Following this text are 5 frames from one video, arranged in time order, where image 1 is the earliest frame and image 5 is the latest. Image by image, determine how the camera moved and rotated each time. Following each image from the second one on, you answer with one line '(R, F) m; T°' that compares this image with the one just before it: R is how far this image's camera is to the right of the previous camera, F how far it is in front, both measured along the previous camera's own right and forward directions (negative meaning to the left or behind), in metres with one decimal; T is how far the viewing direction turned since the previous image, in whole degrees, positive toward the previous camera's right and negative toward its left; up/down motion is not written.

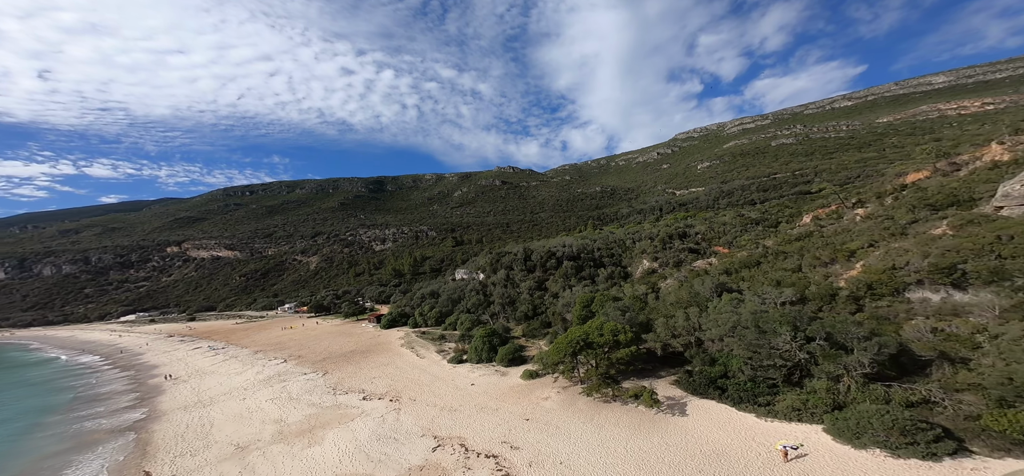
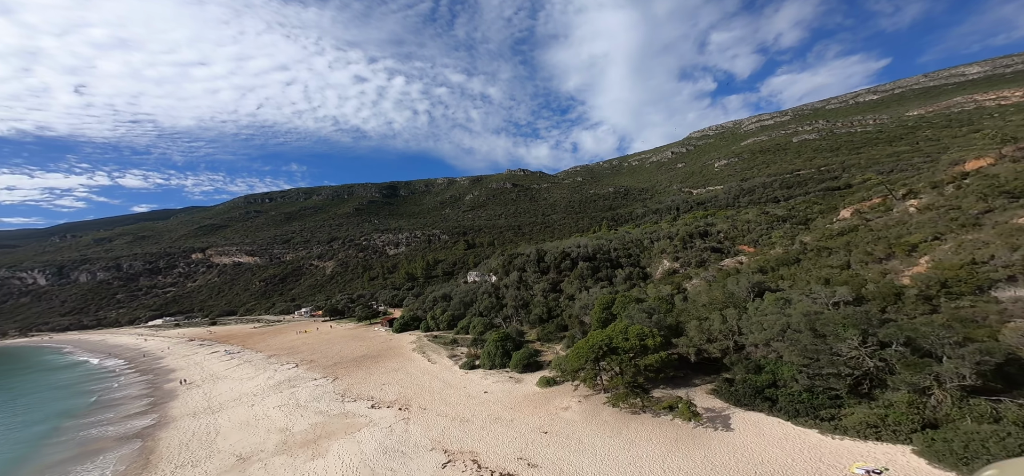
(-0.1, +1.3) m; -2°
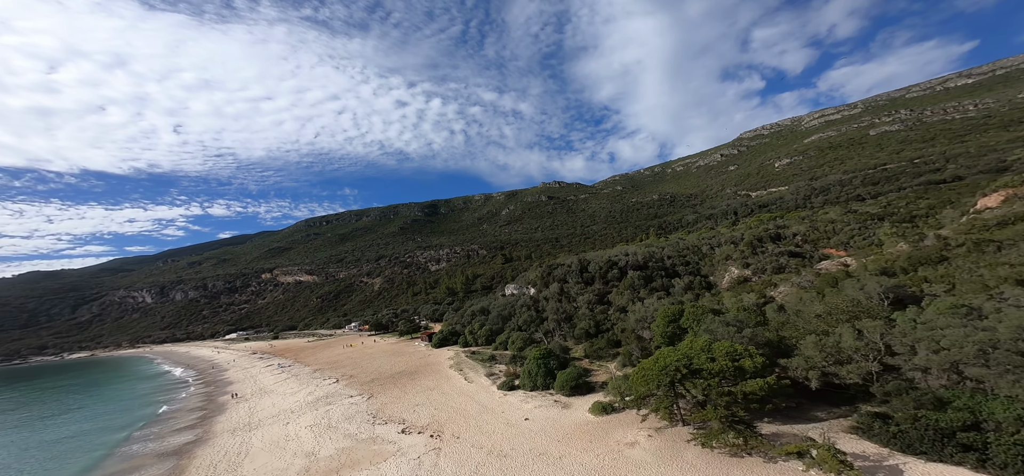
(-0.1, +2.7) m; -7°
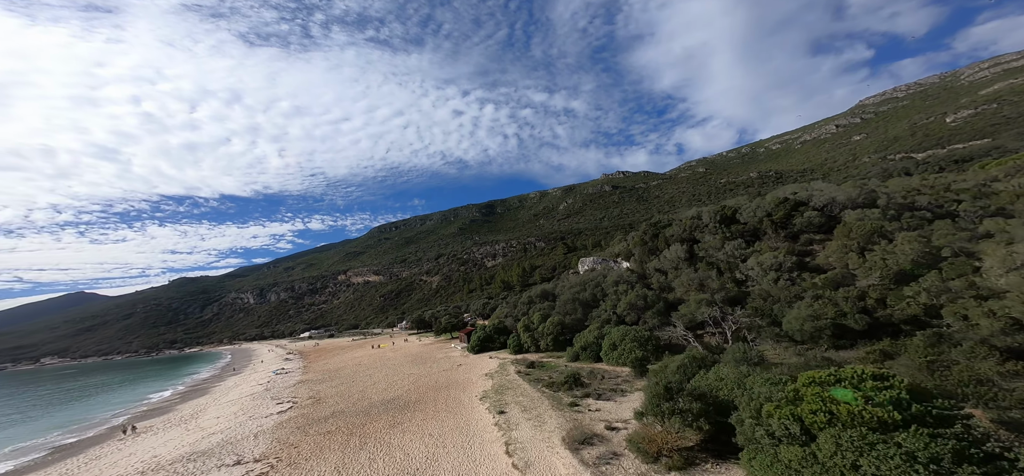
(-2.3, +19.3) m; -8°
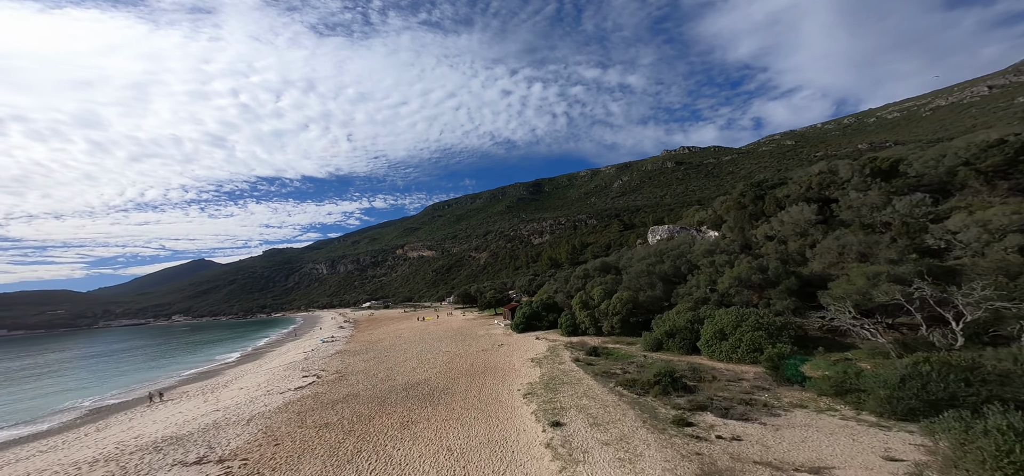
(-0.6, +5.2) m; -8°
